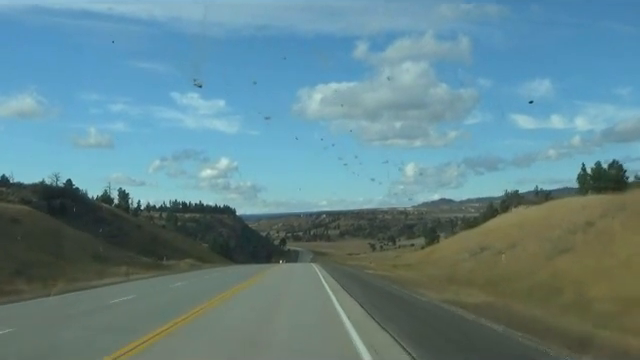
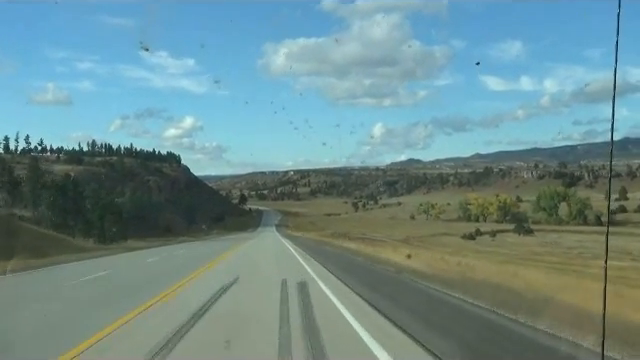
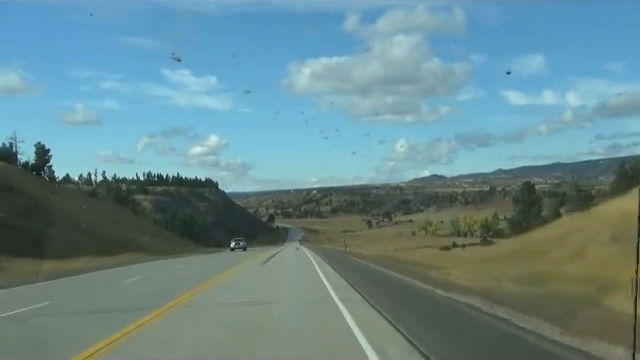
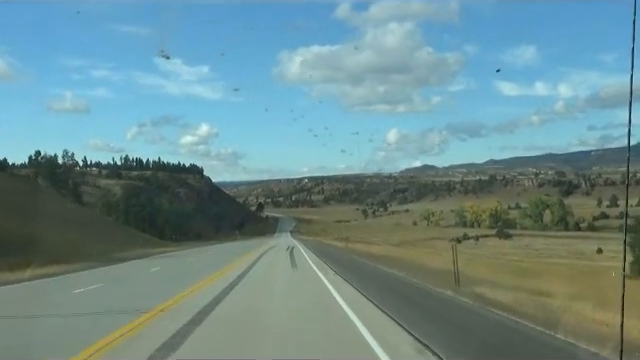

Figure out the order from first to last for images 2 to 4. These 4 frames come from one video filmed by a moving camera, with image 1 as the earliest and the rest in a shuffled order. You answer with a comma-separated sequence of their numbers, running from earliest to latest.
3, 4, 2
